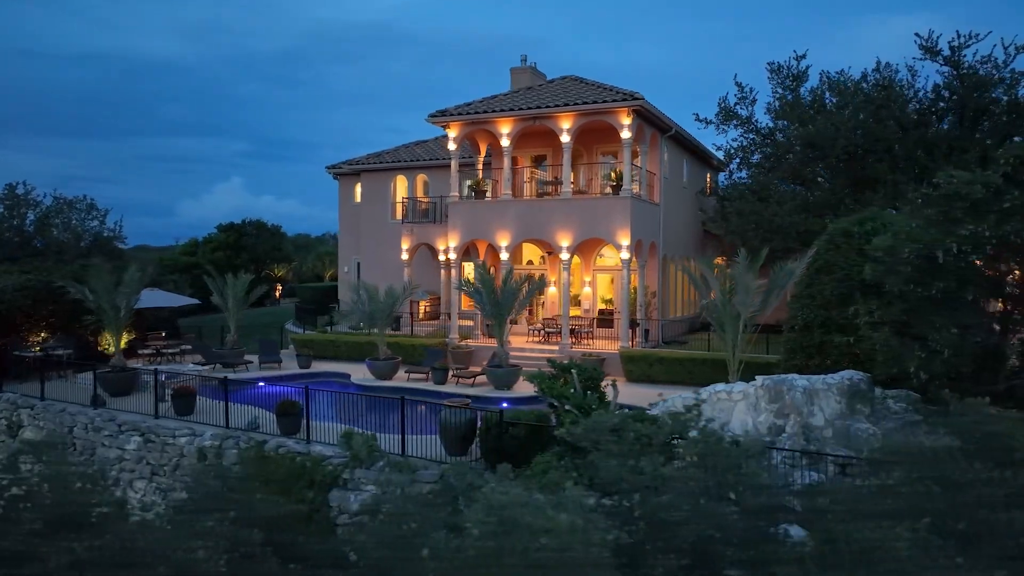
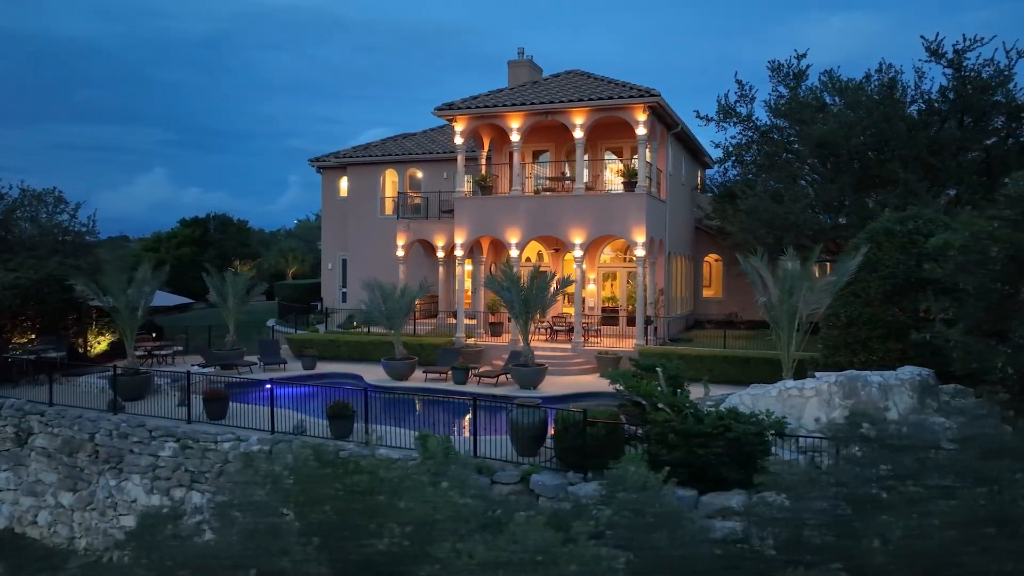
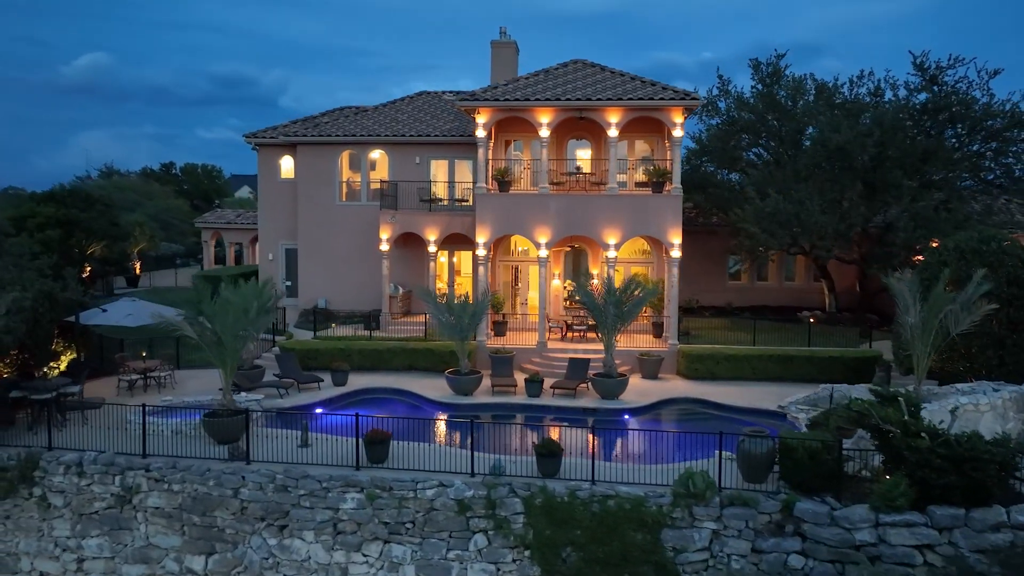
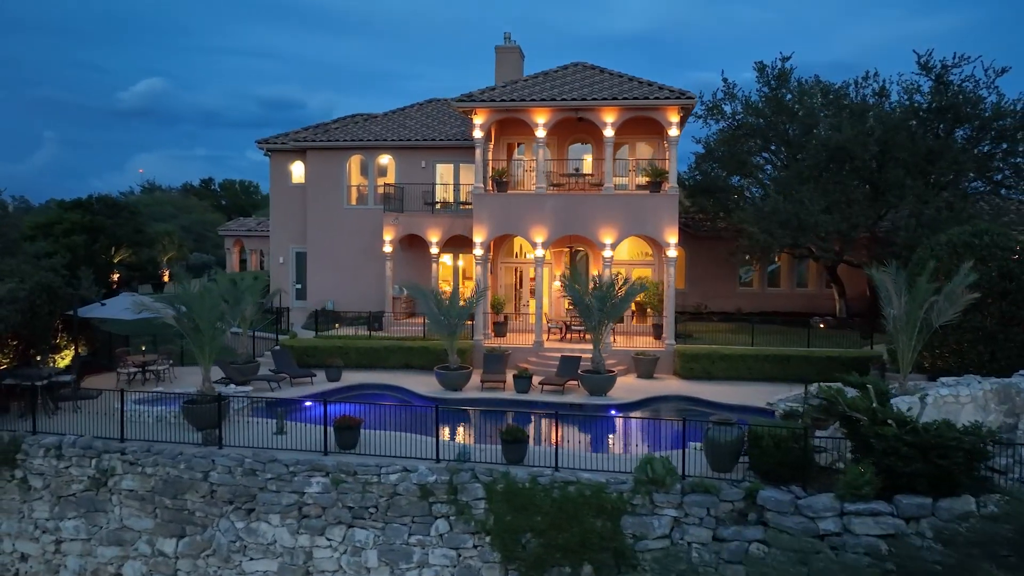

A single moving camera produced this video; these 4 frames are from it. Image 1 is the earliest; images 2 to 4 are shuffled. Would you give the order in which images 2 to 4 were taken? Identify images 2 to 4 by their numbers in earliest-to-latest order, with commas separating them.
2, 4, 3
